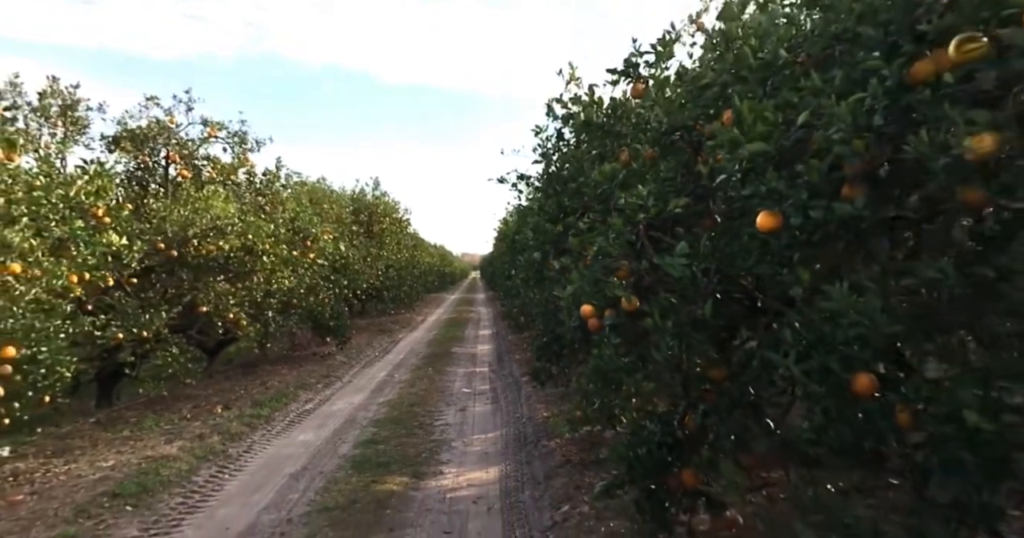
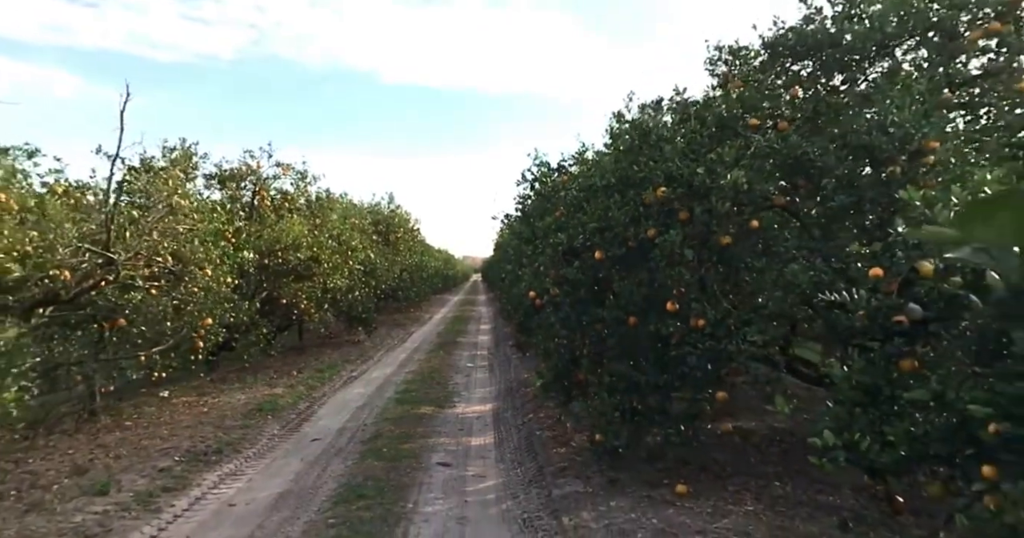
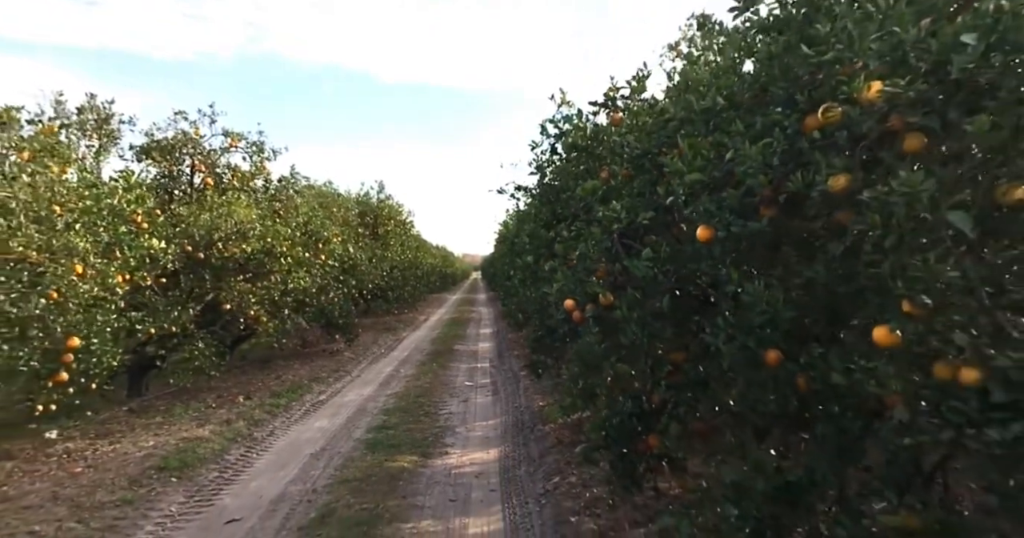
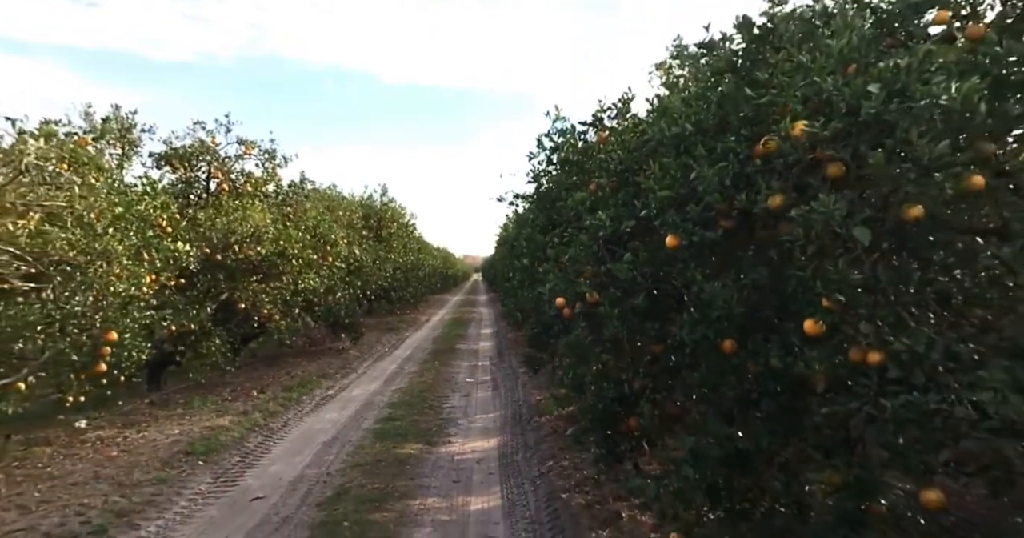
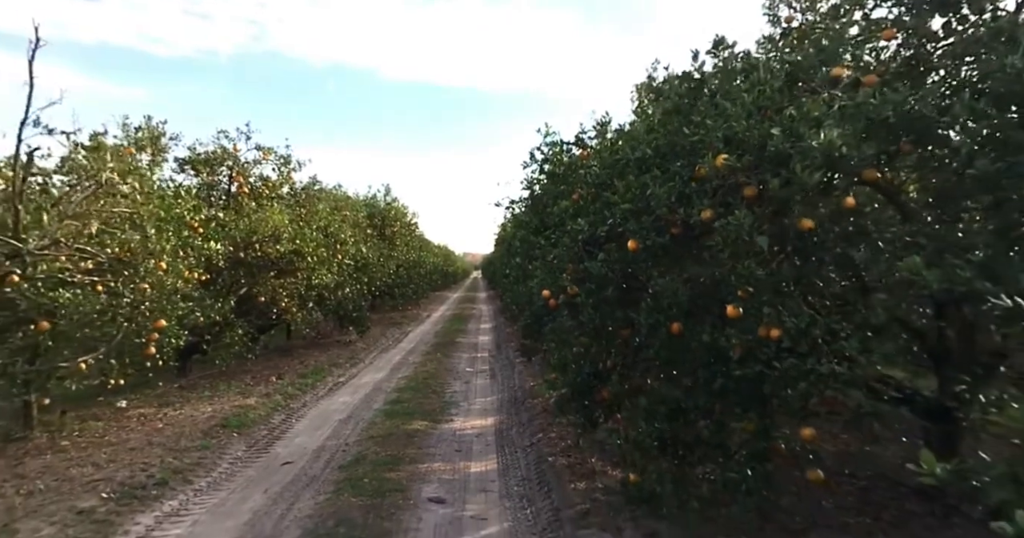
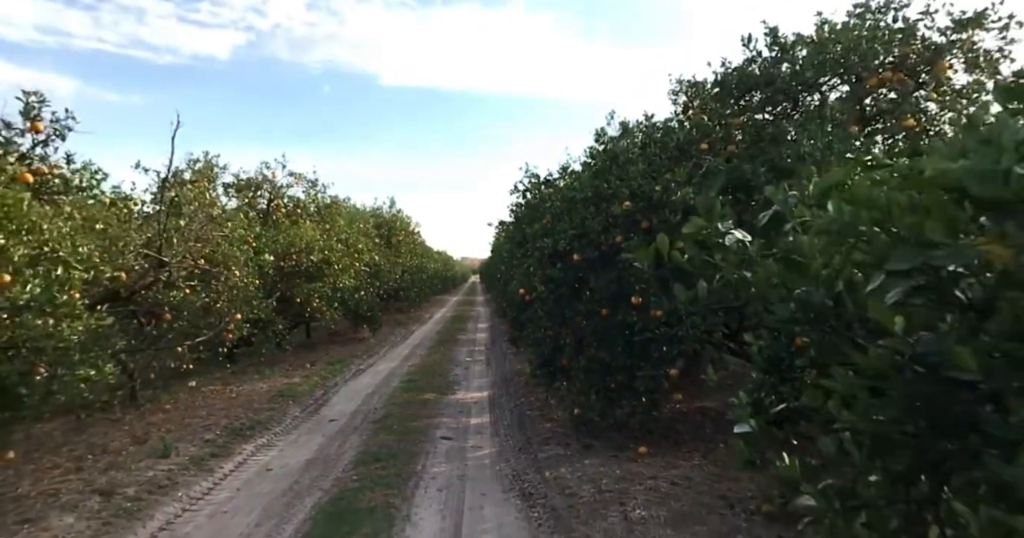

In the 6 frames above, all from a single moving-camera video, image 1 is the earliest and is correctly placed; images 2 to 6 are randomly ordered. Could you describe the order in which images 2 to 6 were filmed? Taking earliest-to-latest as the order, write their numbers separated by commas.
3, 4, 5, 2, 6
